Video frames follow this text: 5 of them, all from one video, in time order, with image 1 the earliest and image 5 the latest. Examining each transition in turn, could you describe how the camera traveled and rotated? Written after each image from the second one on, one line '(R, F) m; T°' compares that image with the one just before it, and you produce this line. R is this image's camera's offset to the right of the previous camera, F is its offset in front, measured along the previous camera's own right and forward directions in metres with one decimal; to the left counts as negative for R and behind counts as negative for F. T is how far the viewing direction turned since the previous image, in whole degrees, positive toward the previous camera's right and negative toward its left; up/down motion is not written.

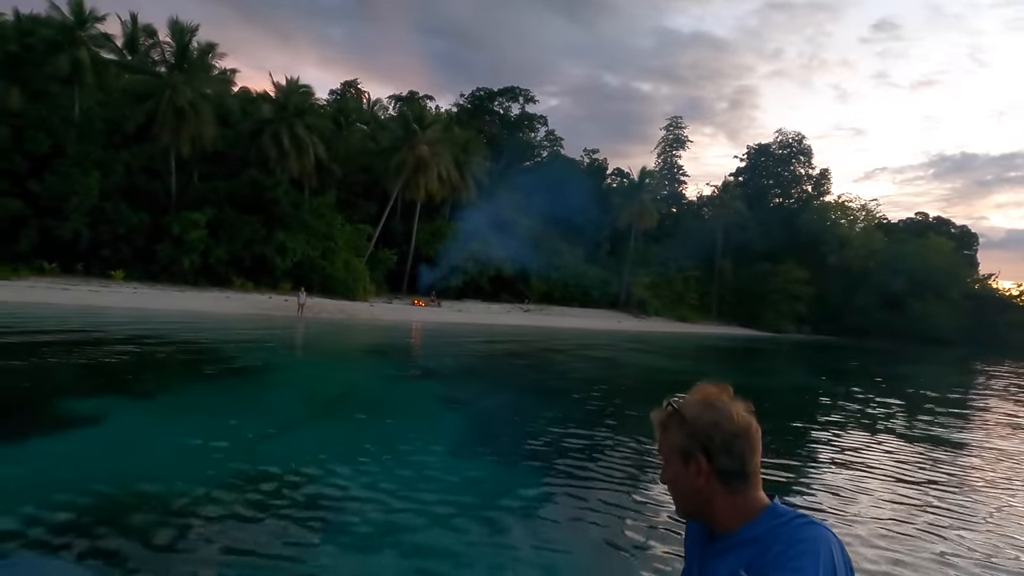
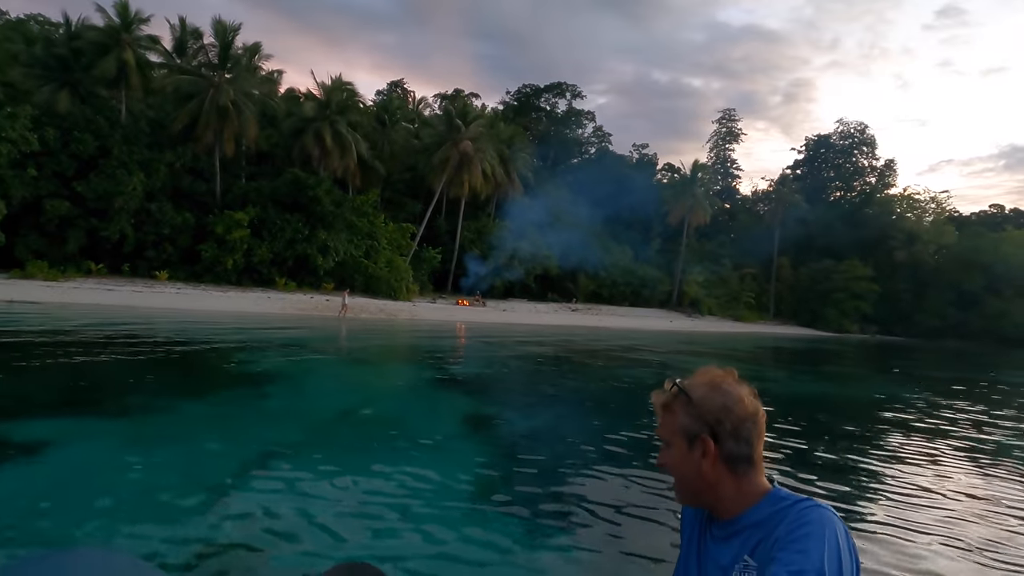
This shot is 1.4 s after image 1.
(+0.1, +1.3) m; -4°
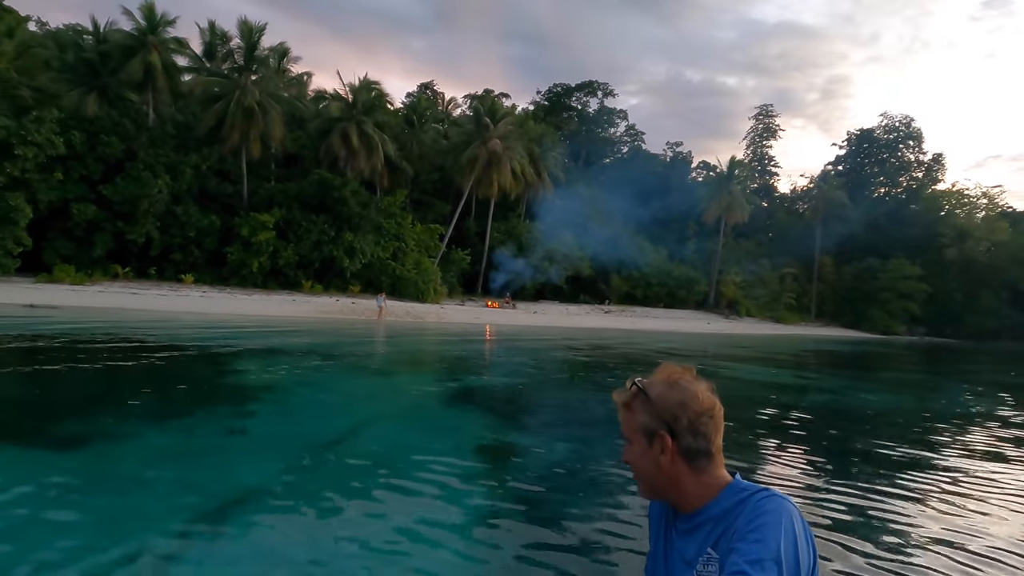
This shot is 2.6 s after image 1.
(+0.1, +1.1) m; -3°
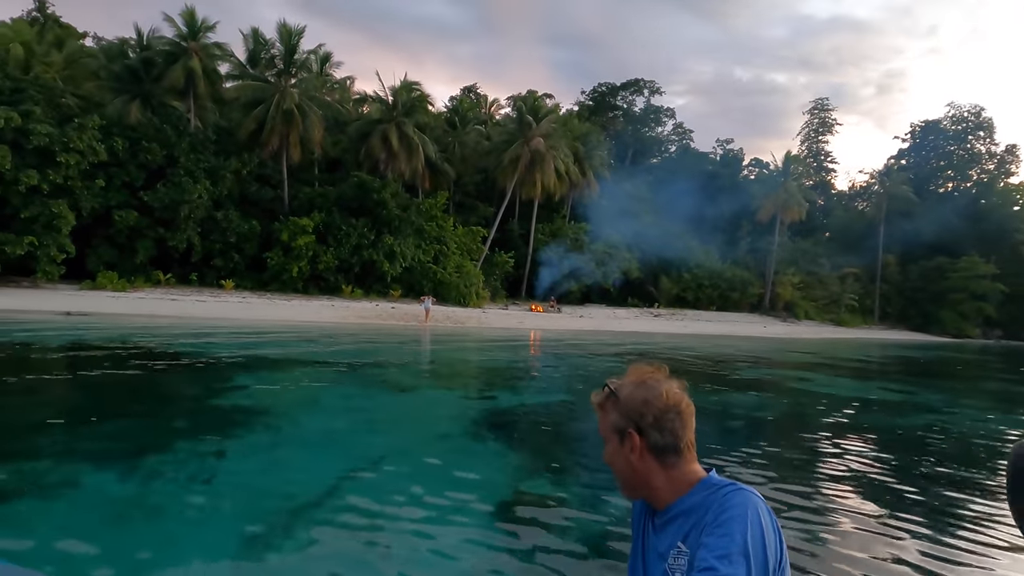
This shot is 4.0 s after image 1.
(+0.1, +1.3) m; -4°
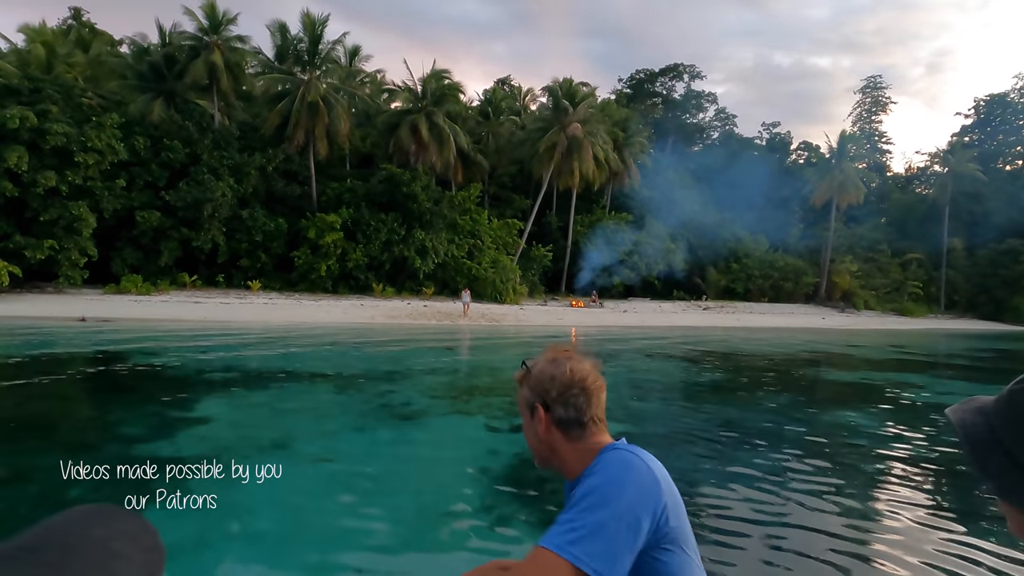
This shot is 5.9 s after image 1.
(+0.1, +1.9) m; -3°
